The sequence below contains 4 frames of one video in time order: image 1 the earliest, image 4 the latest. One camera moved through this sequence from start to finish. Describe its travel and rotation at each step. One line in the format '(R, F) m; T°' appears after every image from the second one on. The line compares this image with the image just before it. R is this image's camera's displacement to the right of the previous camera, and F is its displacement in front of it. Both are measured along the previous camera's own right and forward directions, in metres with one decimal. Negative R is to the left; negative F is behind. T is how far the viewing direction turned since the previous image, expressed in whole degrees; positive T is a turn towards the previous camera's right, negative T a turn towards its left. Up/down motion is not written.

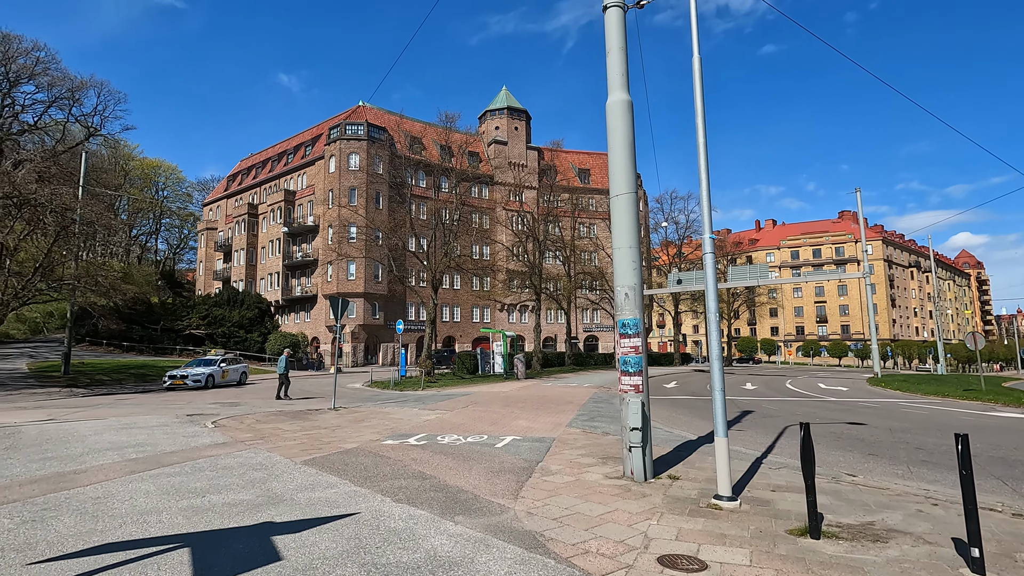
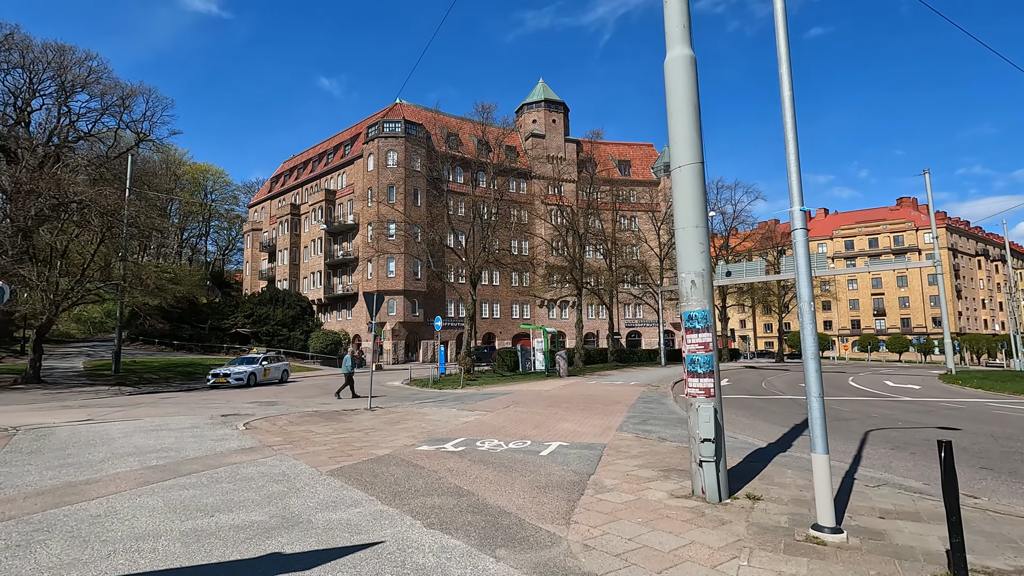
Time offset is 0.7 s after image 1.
(-0.1, +0.8) m; -4°
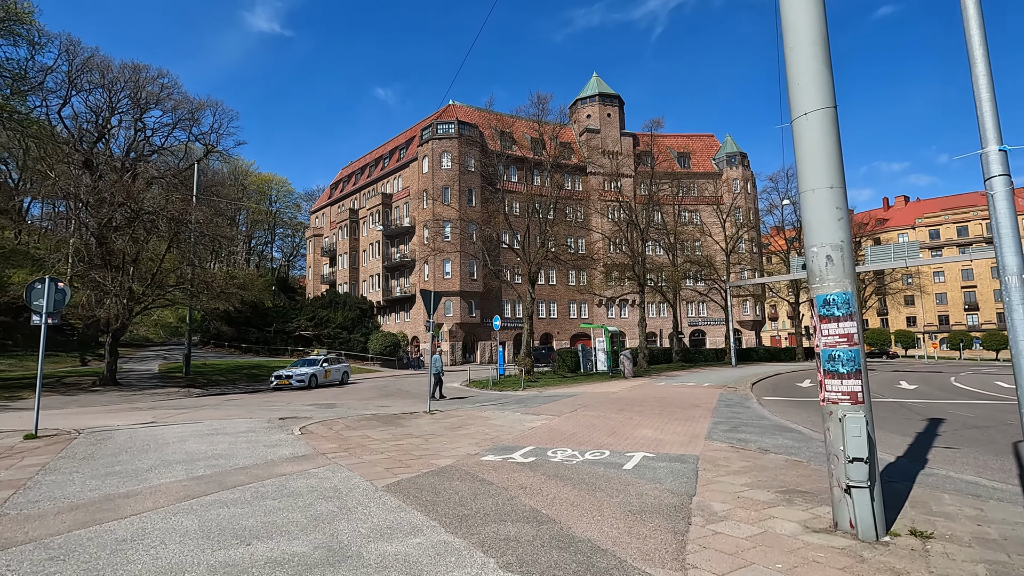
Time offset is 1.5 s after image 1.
(-0.2, +0.9) m; -6°
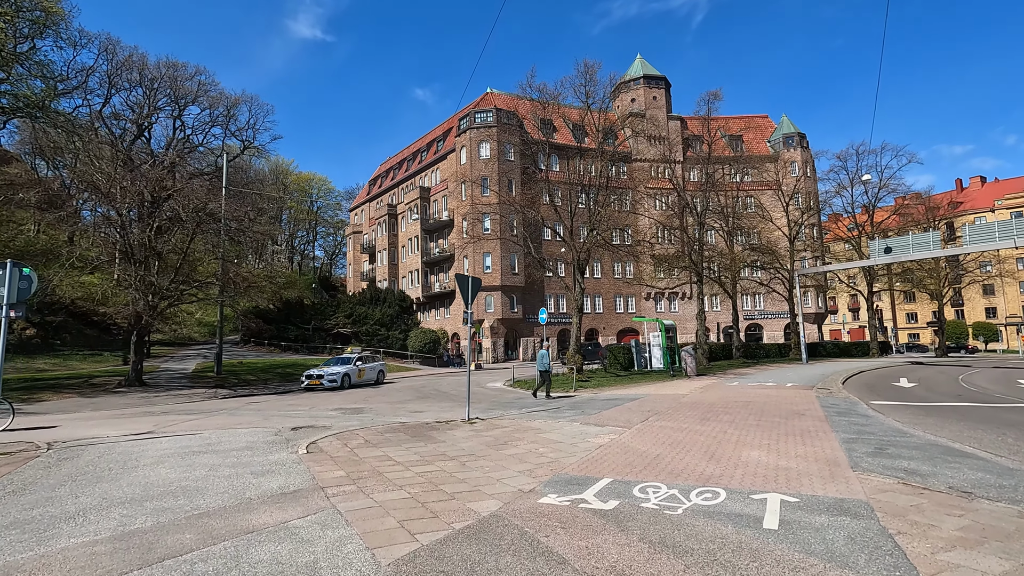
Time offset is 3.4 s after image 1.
(-0.2, +2.1) m; -4°
